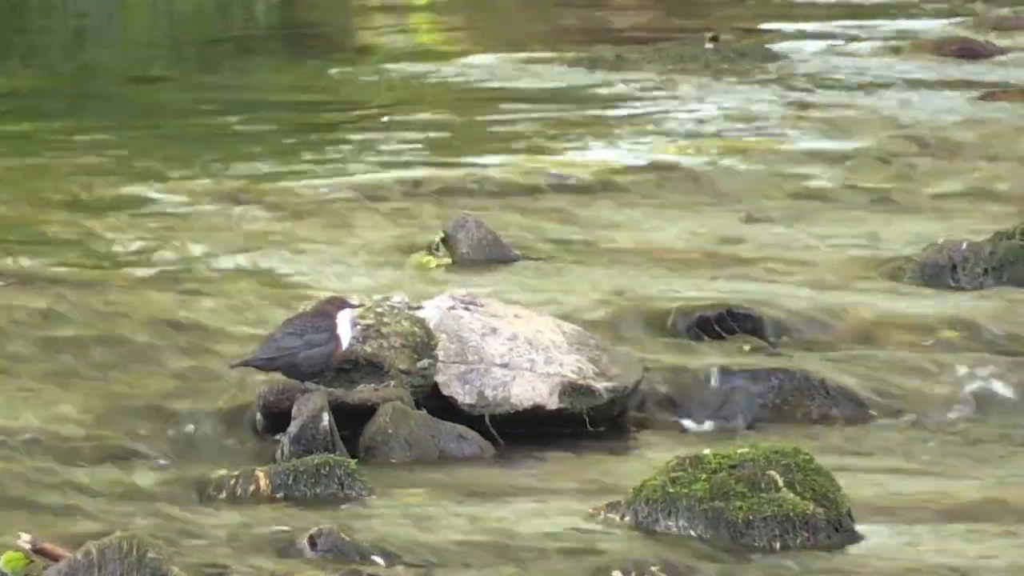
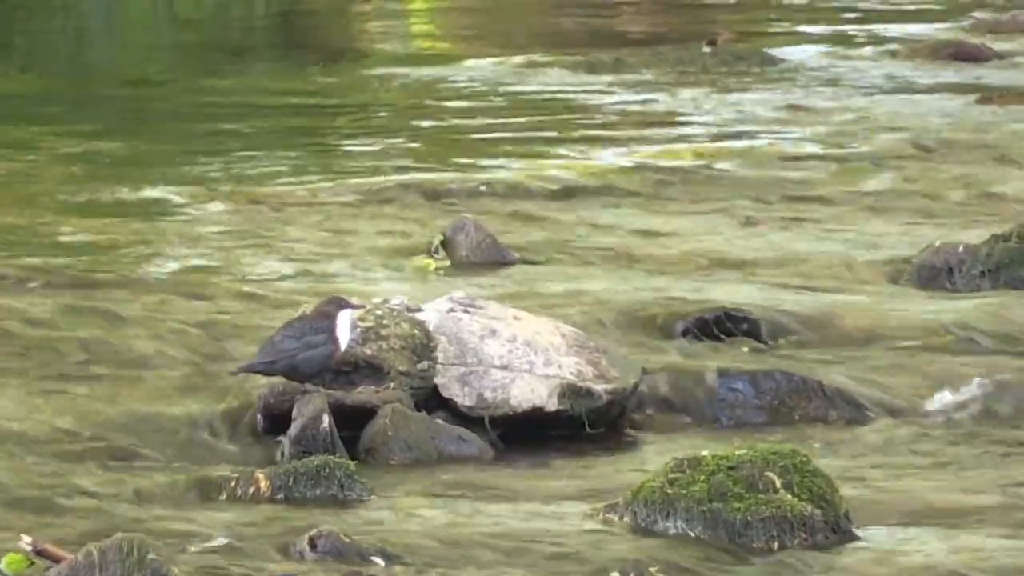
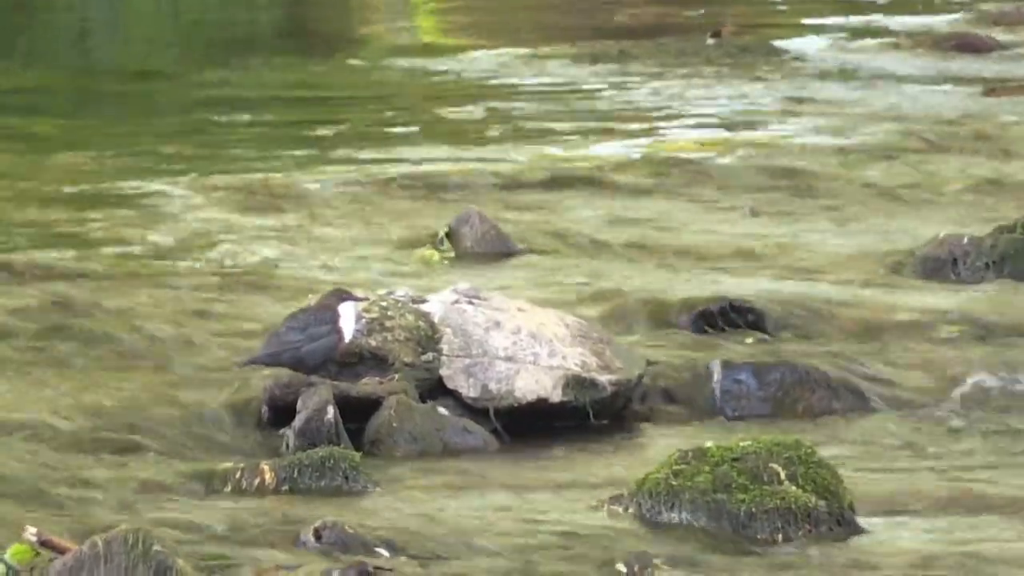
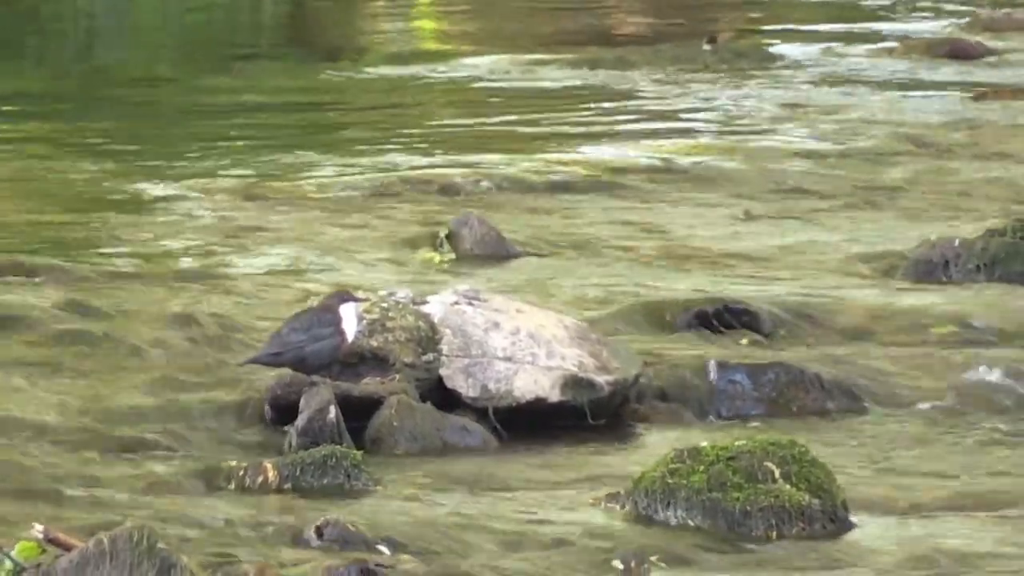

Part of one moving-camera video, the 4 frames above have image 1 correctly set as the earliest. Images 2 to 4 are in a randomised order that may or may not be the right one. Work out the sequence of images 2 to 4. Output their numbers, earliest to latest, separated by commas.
2, 3, 4
